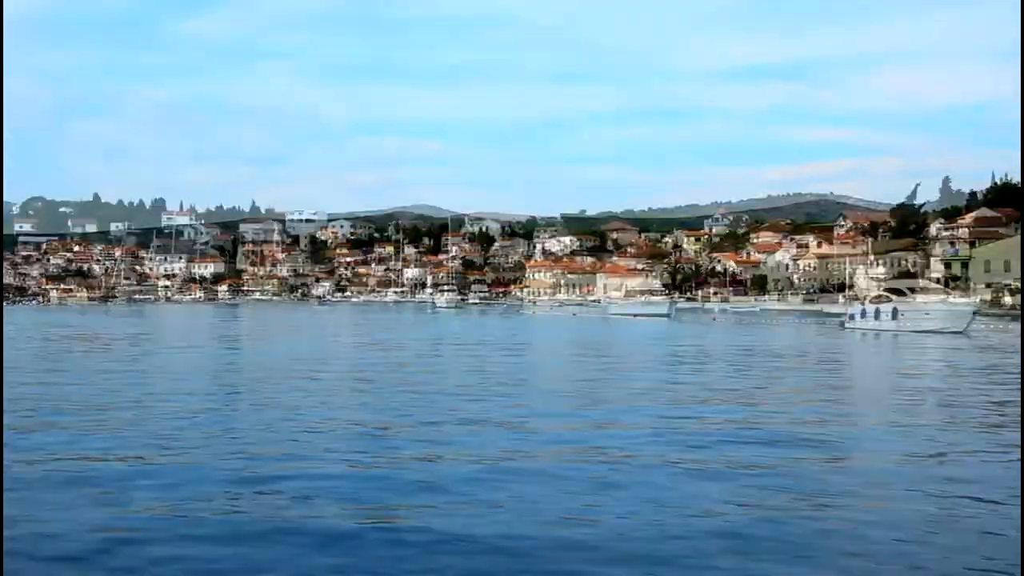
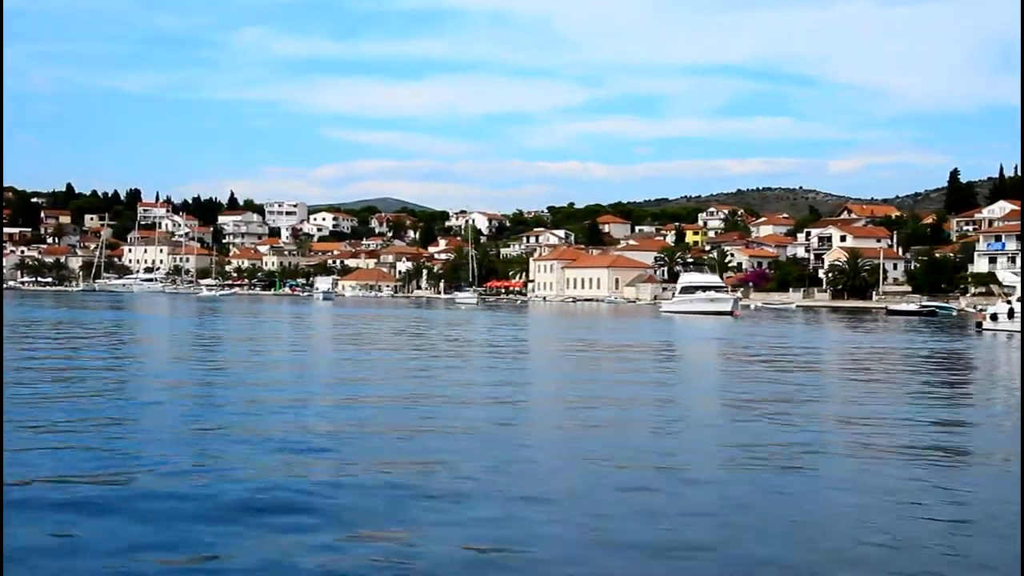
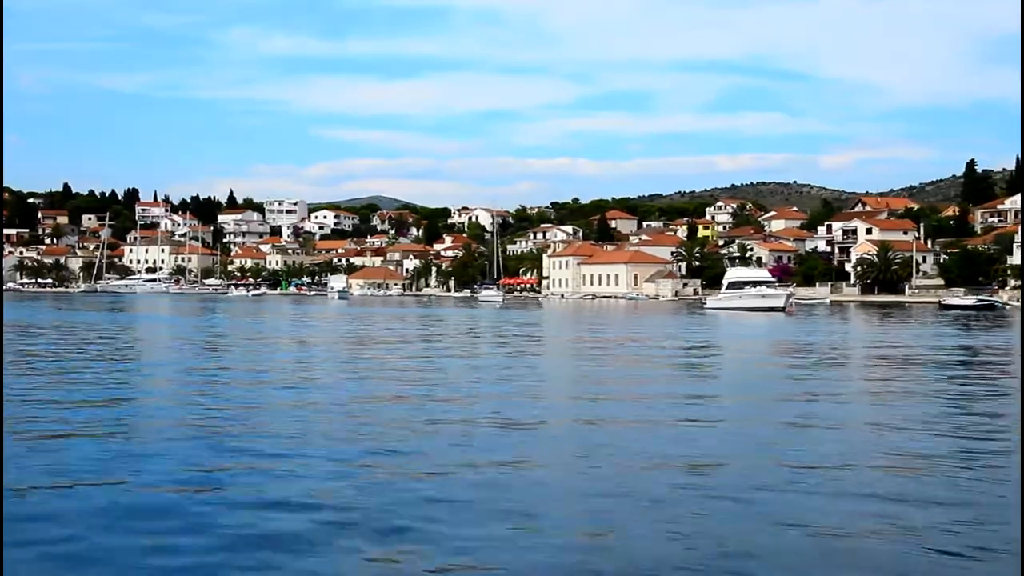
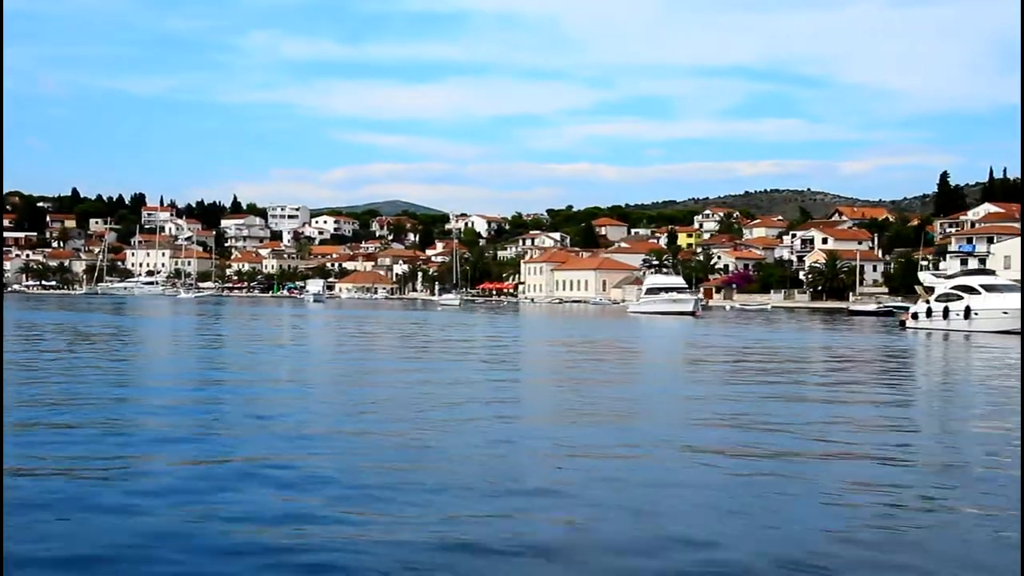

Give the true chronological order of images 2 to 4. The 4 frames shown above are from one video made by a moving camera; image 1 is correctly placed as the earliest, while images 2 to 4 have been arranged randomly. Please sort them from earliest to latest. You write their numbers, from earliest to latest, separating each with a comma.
4, 2, 3
